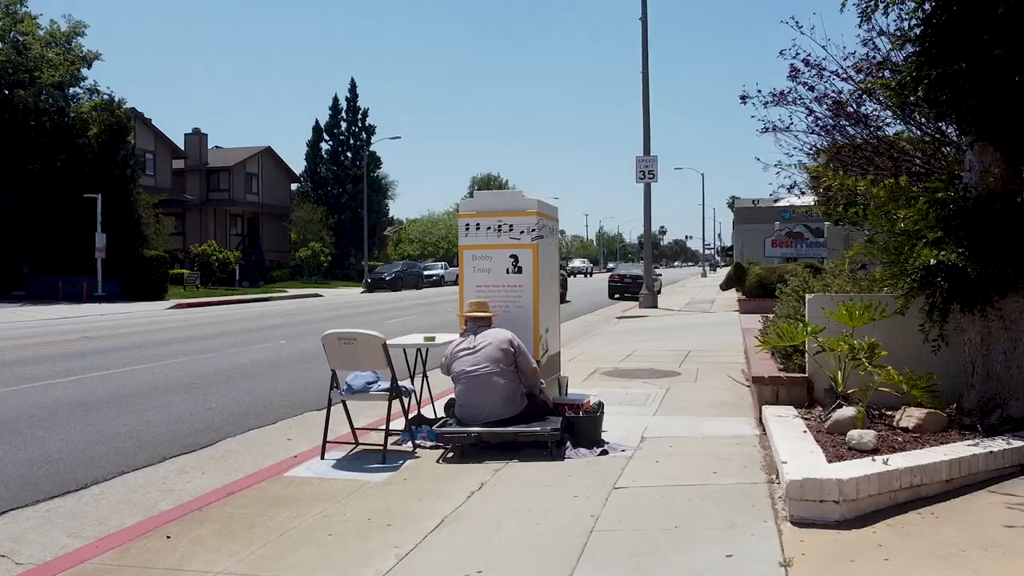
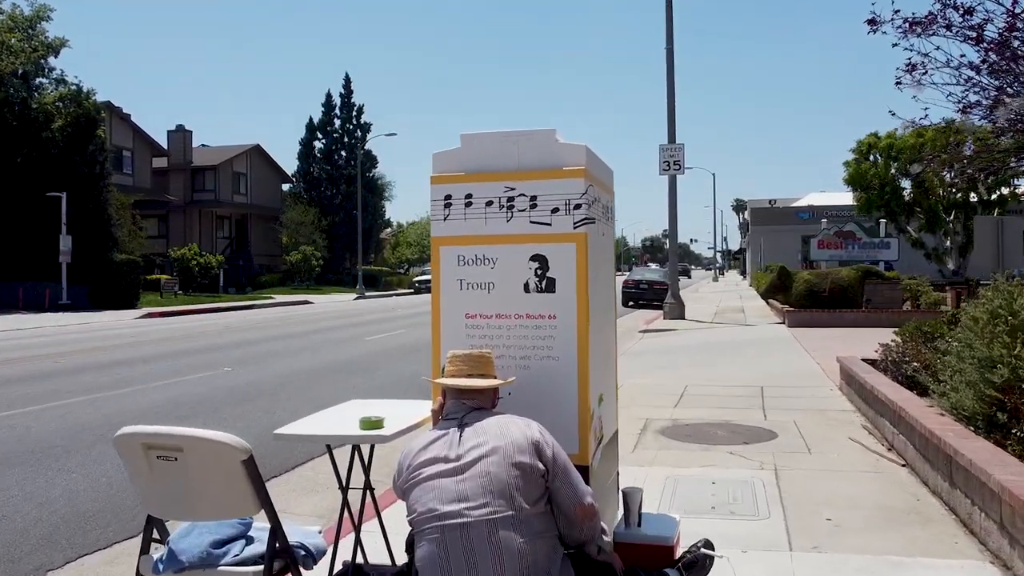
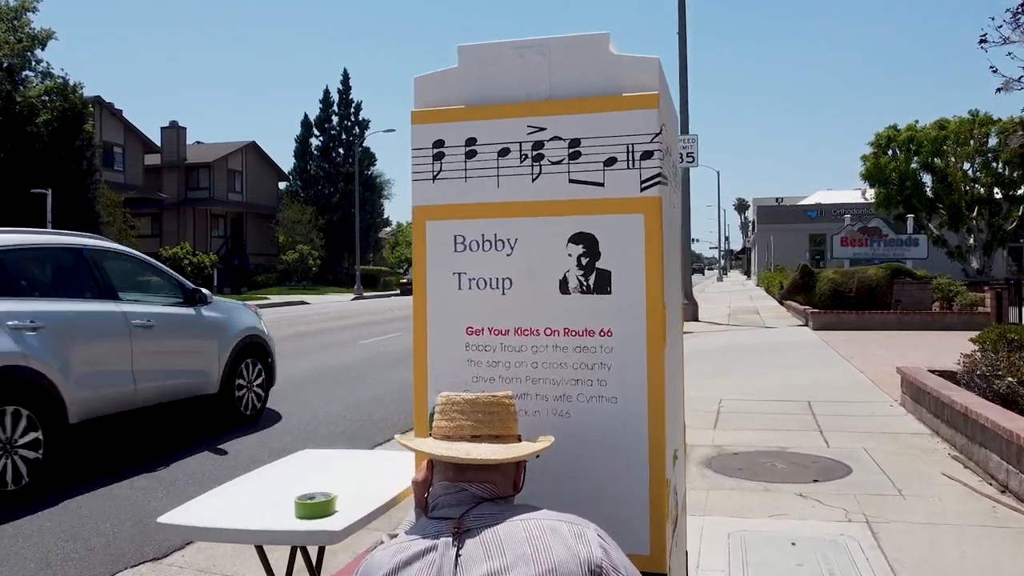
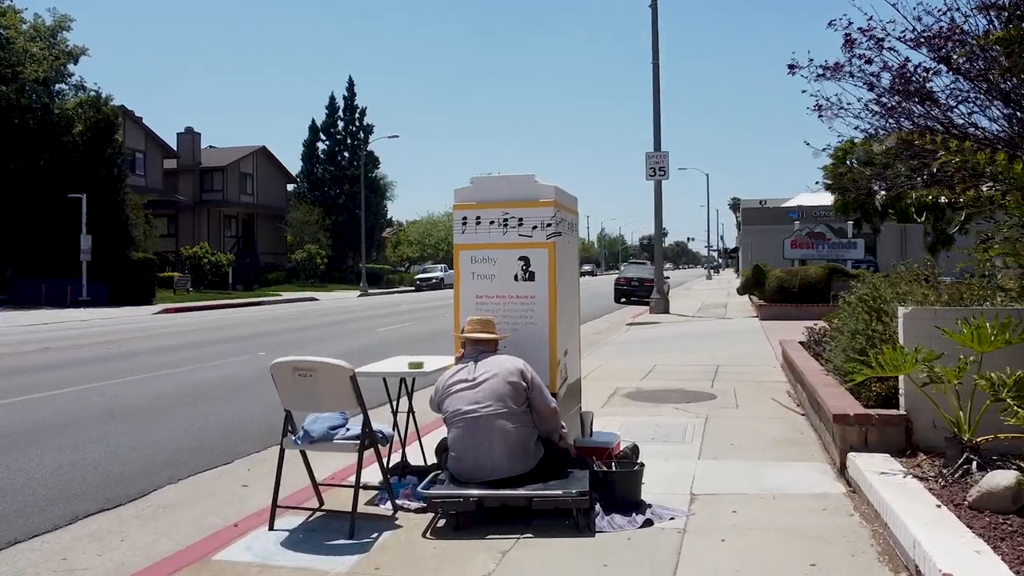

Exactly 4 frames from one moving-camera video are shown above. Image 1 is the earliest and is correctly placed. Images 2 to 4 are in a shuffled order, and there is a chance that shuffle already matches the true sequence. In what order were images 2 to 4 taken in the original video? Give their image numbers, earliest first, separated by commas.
4, 2, 3
